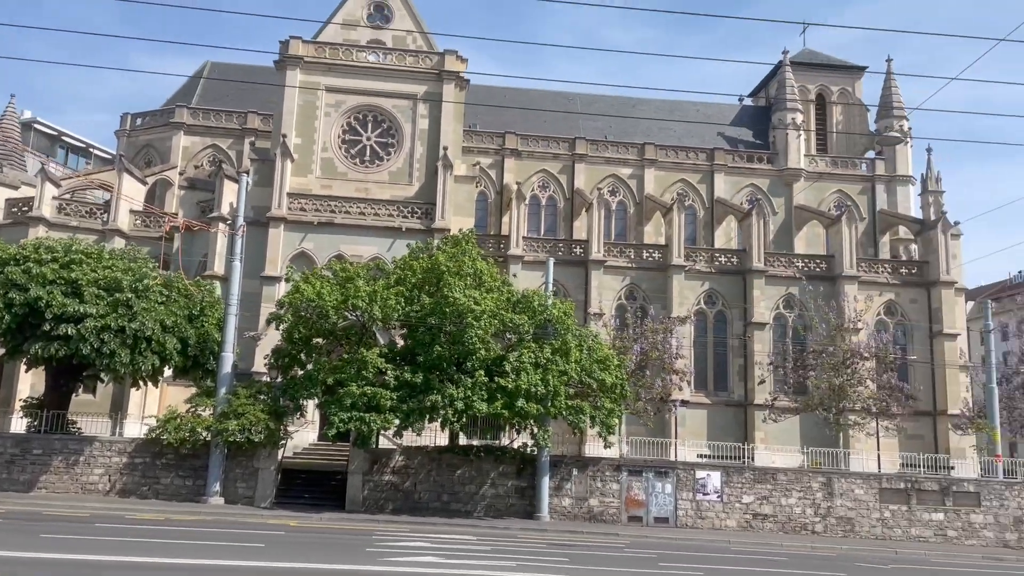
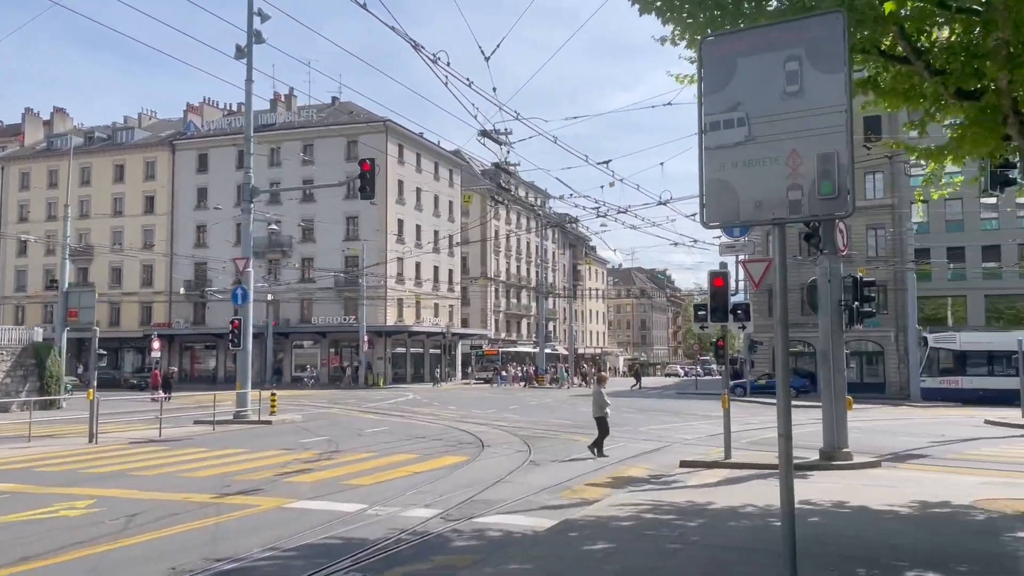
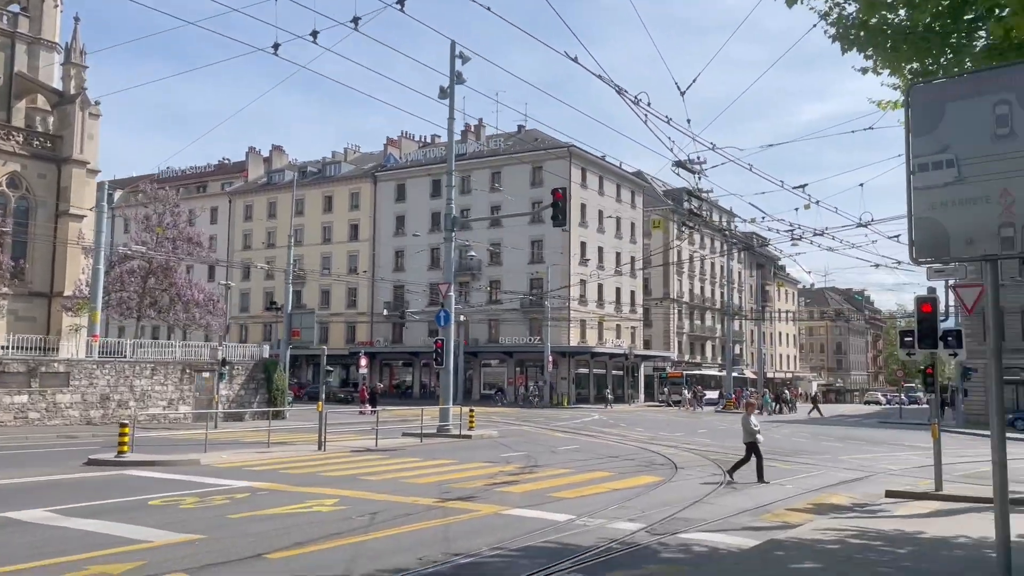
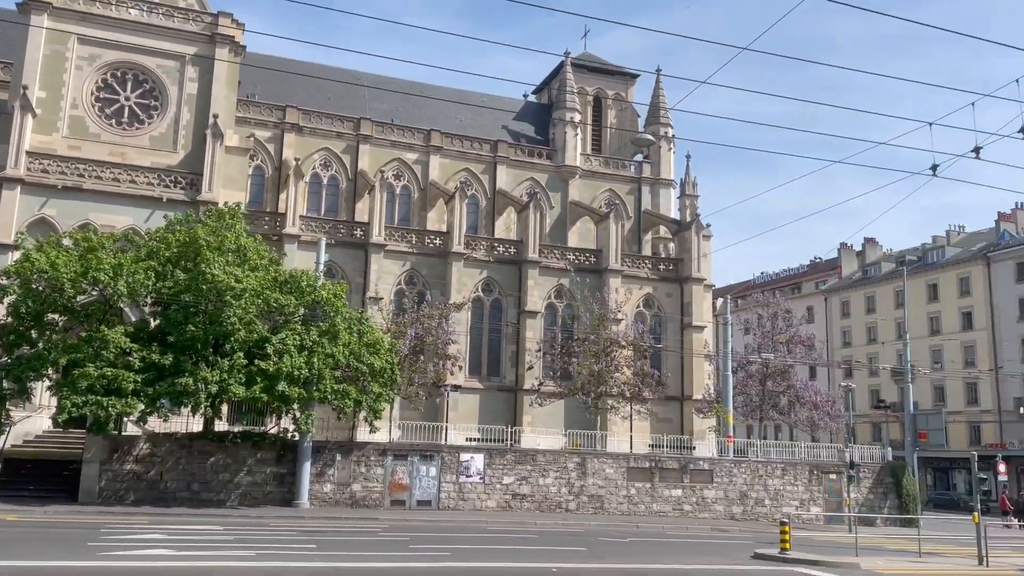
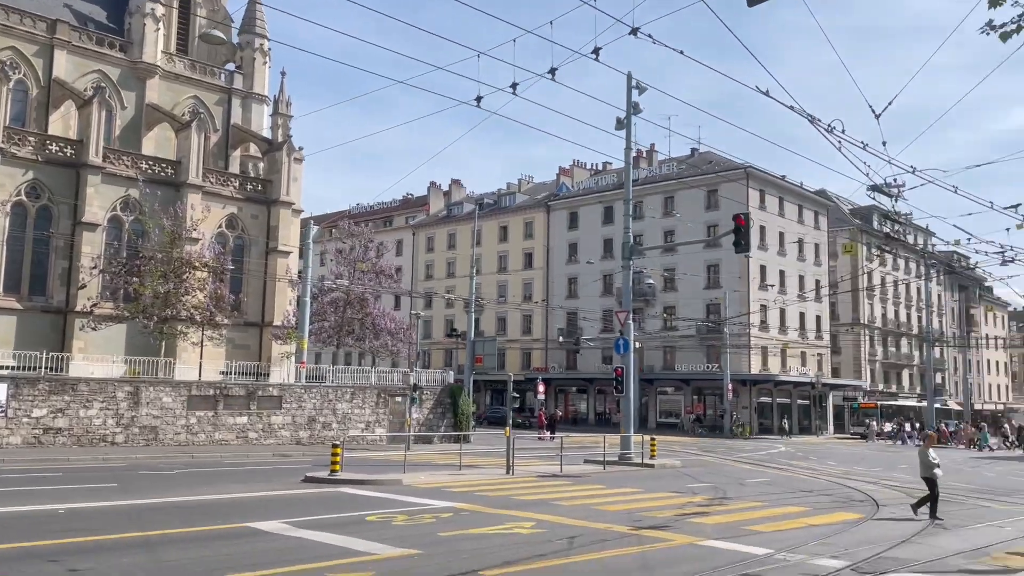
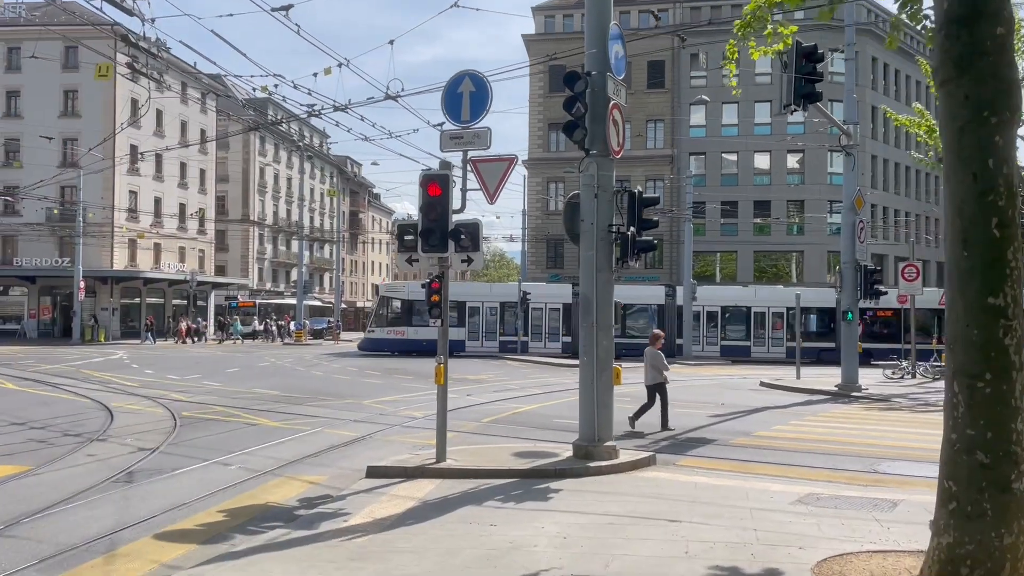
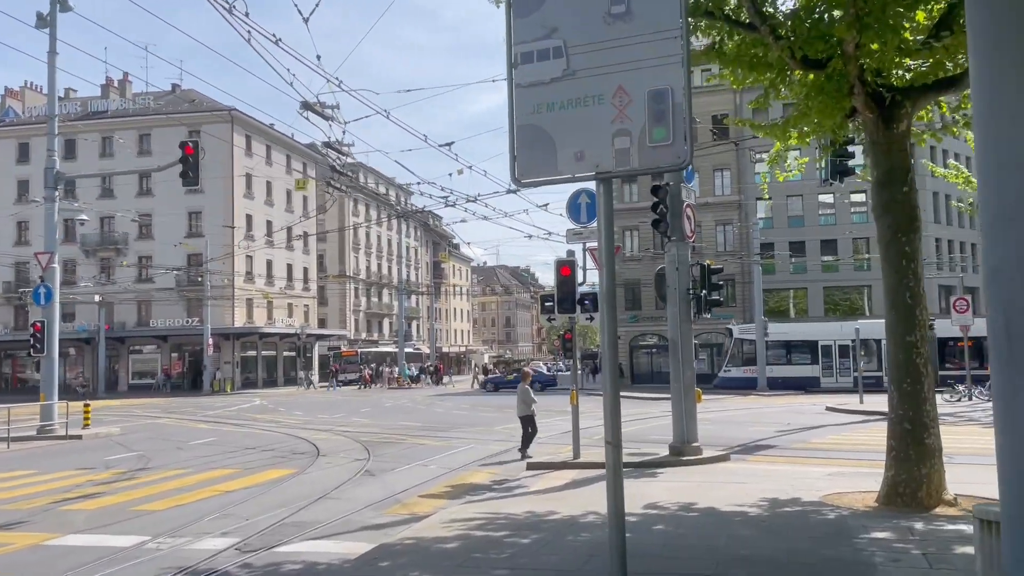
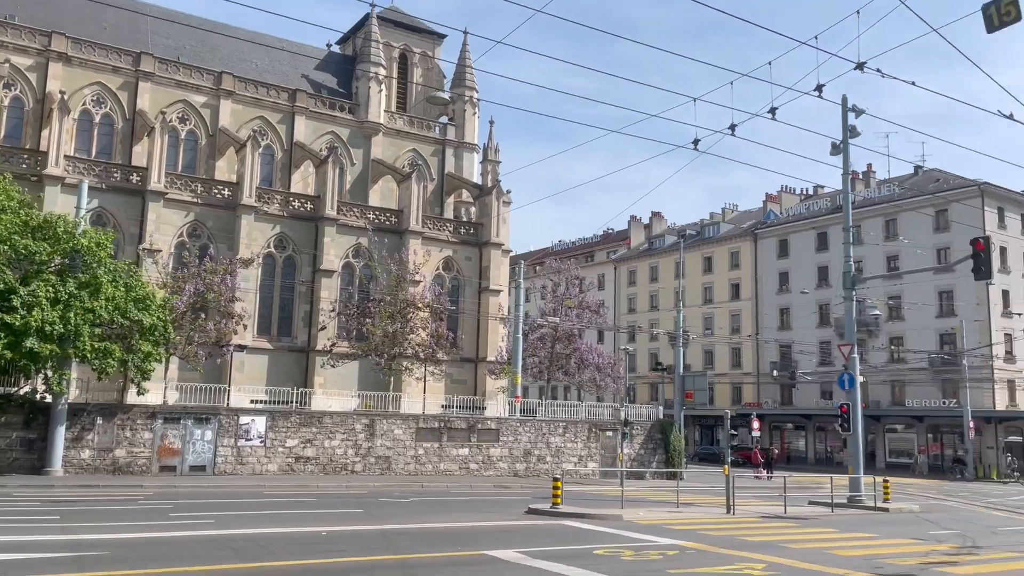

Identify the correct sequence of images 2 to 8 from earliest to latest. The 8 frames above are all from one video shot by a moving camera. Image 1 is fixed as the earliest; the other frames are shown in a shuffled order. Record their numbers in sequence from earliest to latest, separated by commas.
4, 8, 5, 3, 2, 7, 6
